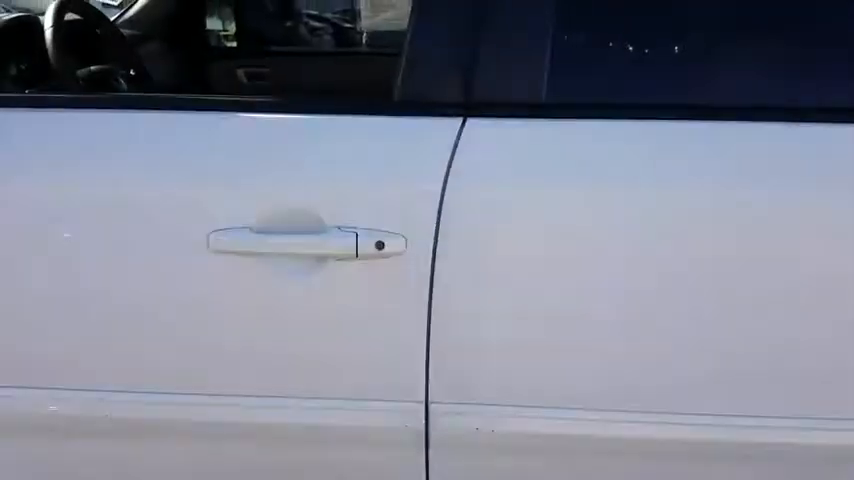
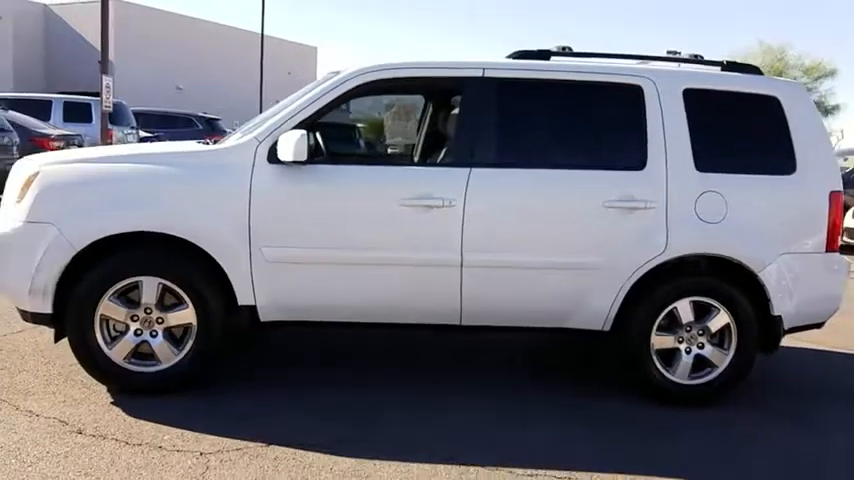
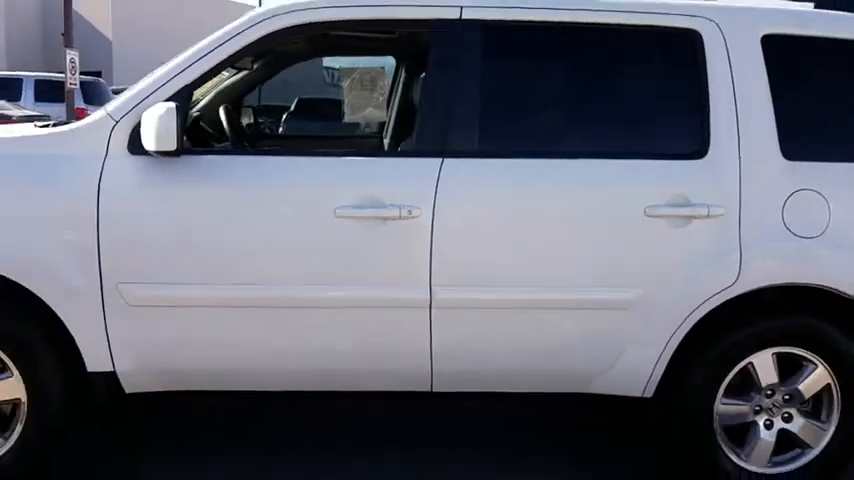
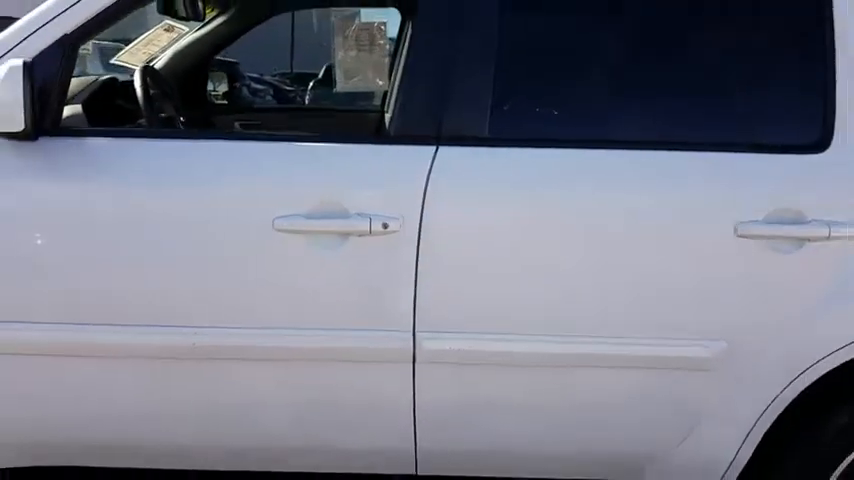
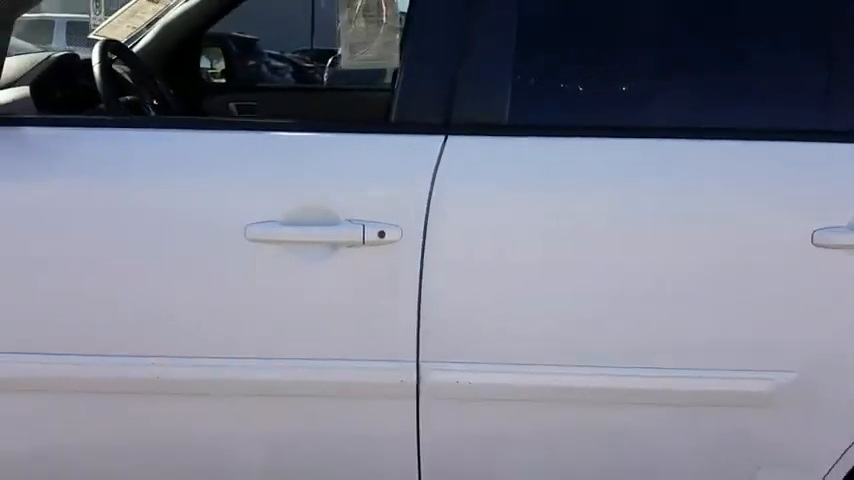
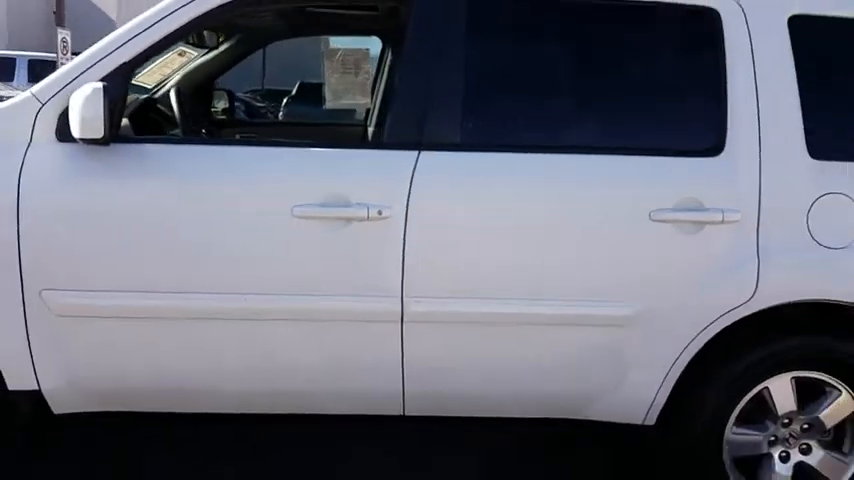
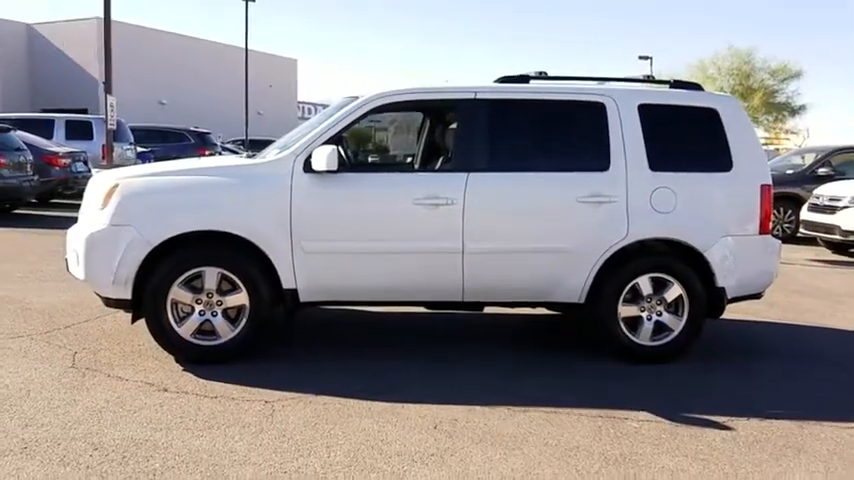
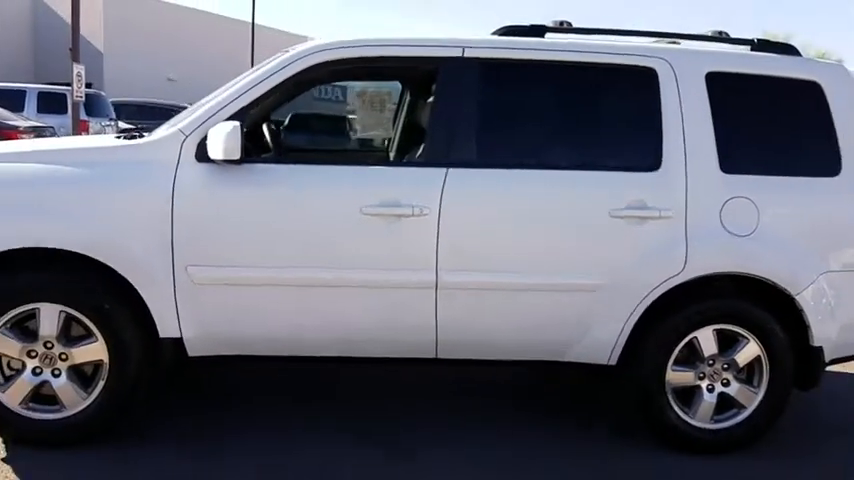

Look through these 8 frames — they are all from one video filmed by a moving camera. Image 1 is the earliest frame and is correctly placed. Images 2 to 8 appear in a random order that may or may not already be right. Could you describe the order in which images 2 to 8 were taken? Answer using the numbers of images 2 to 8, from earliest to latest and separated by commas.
5, 4, 6, 3, 8, 2, 7
